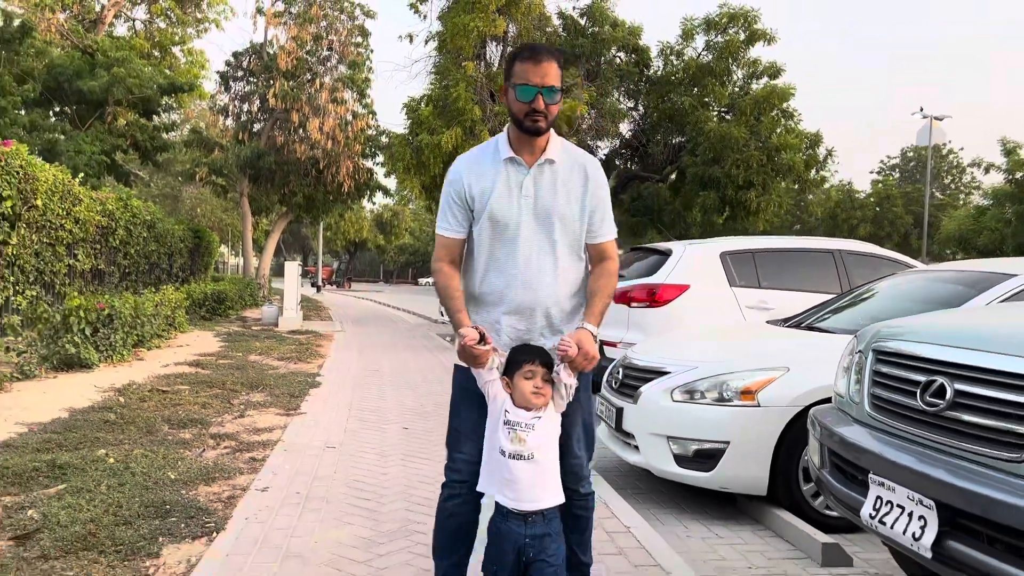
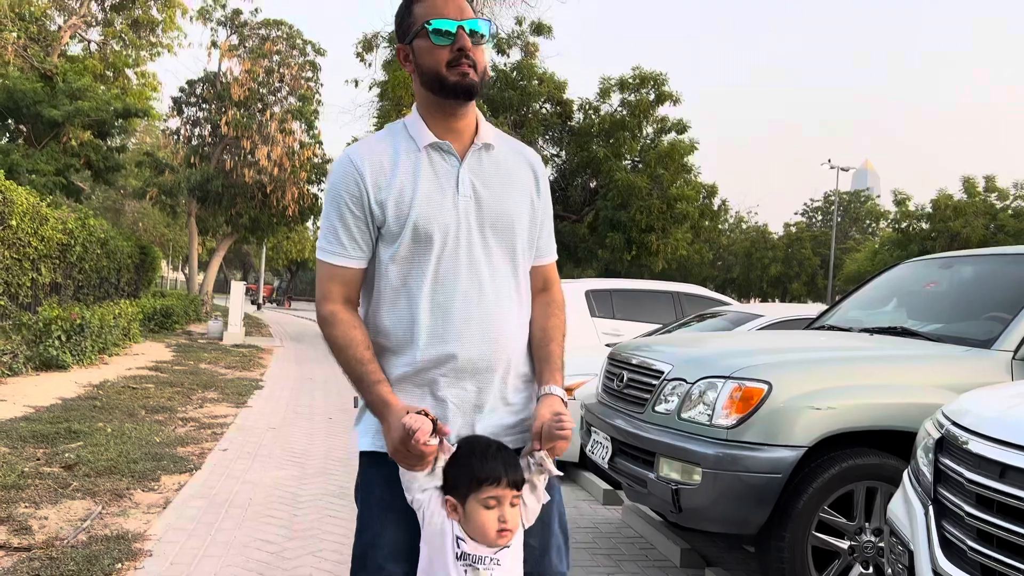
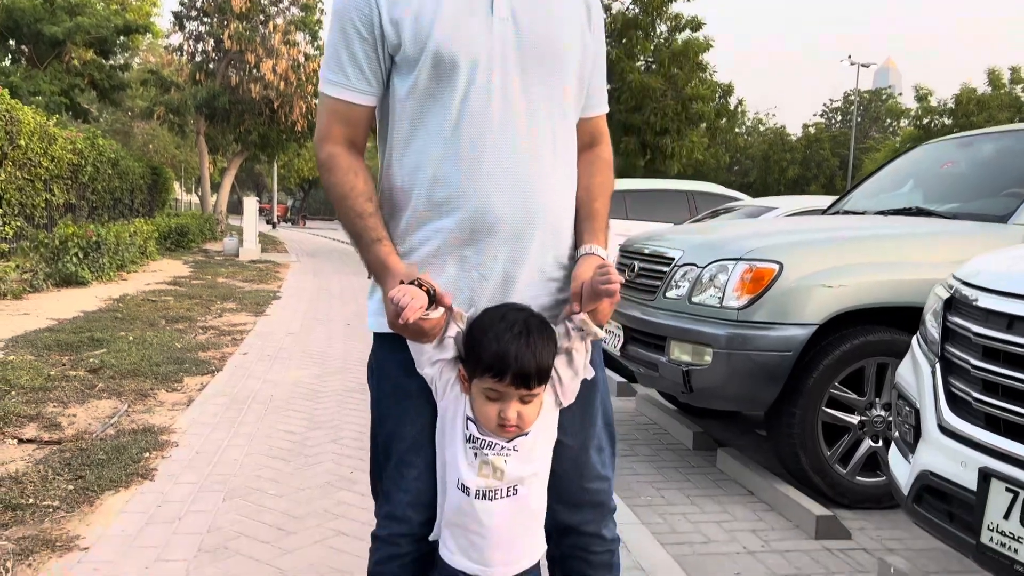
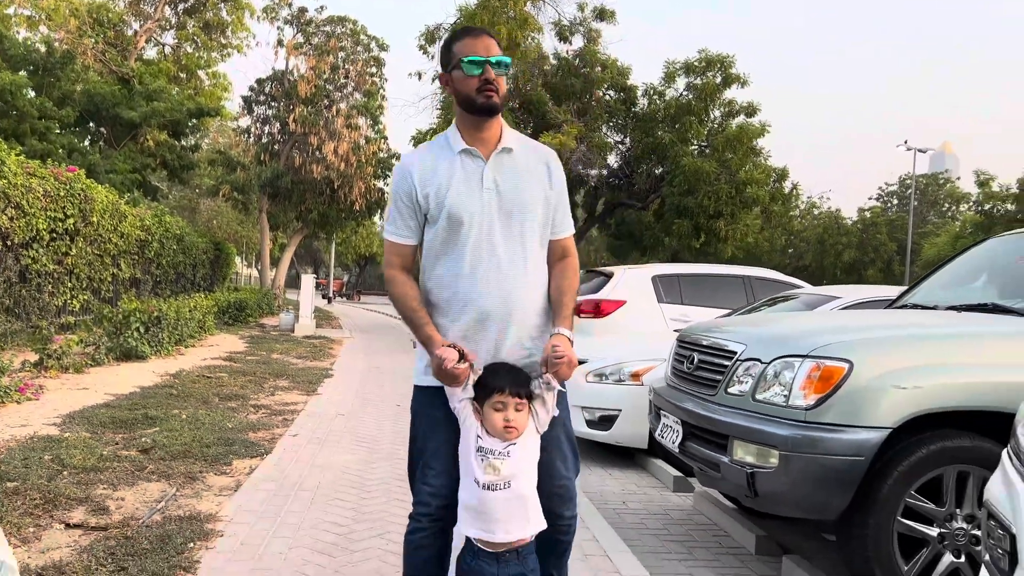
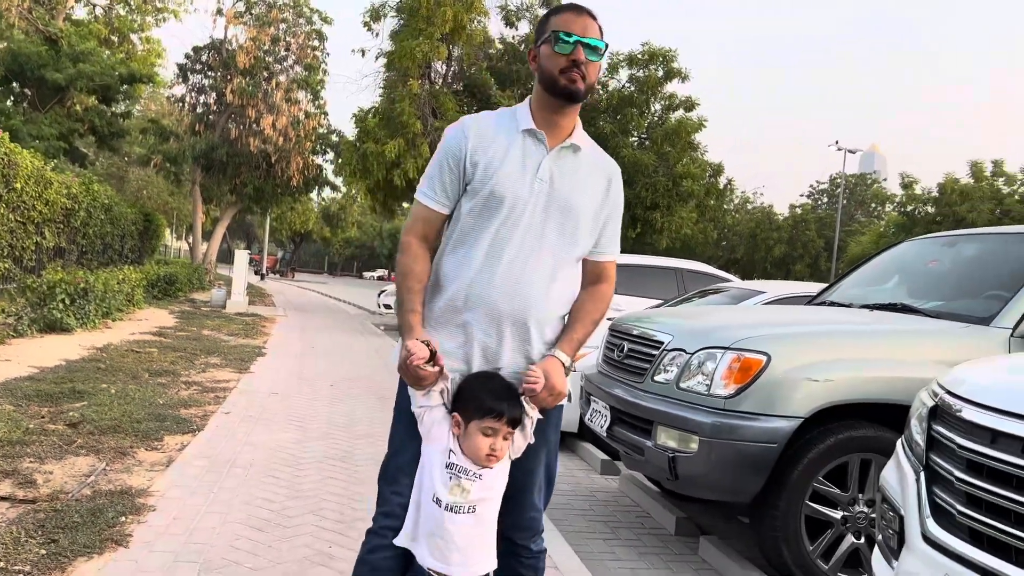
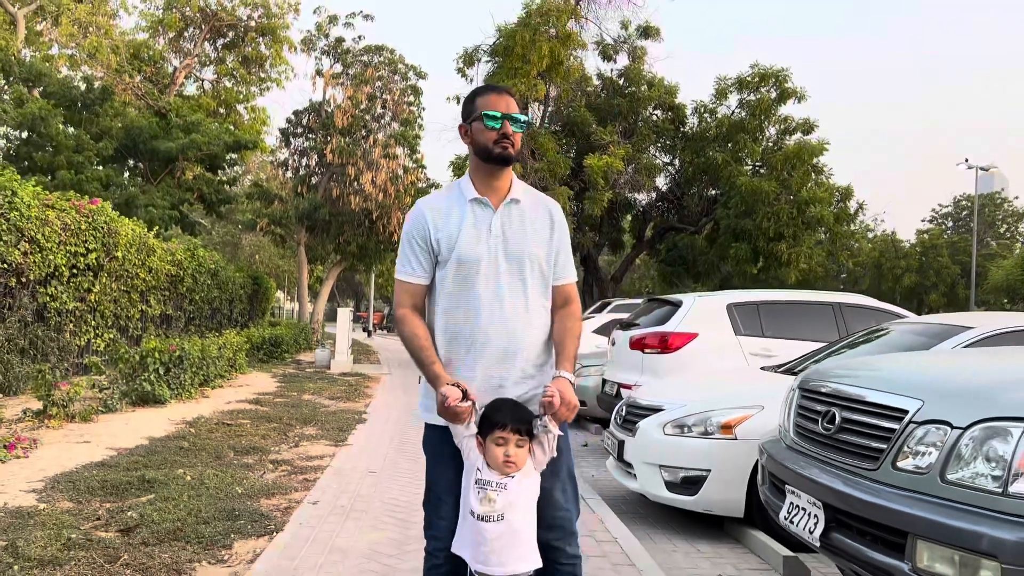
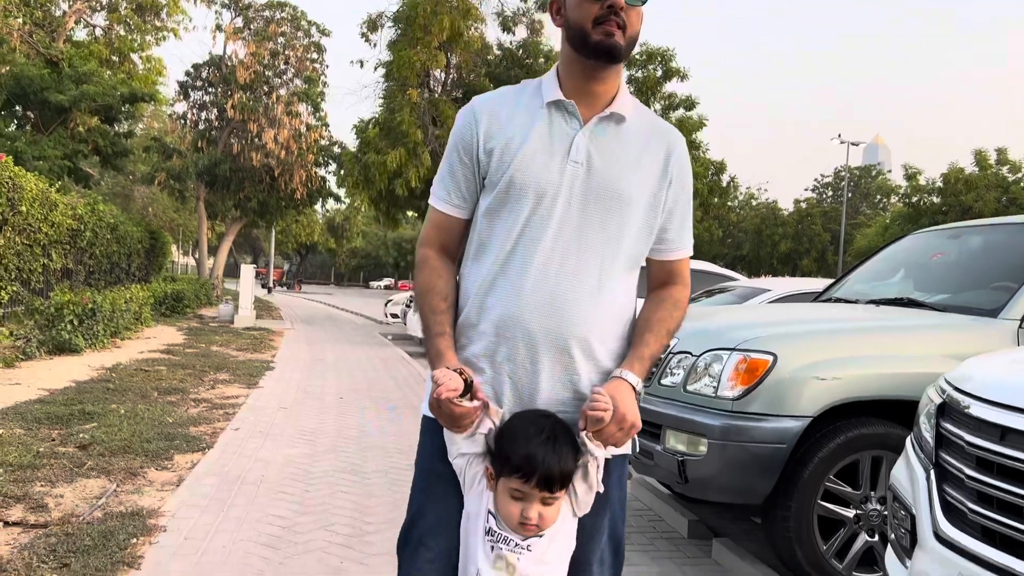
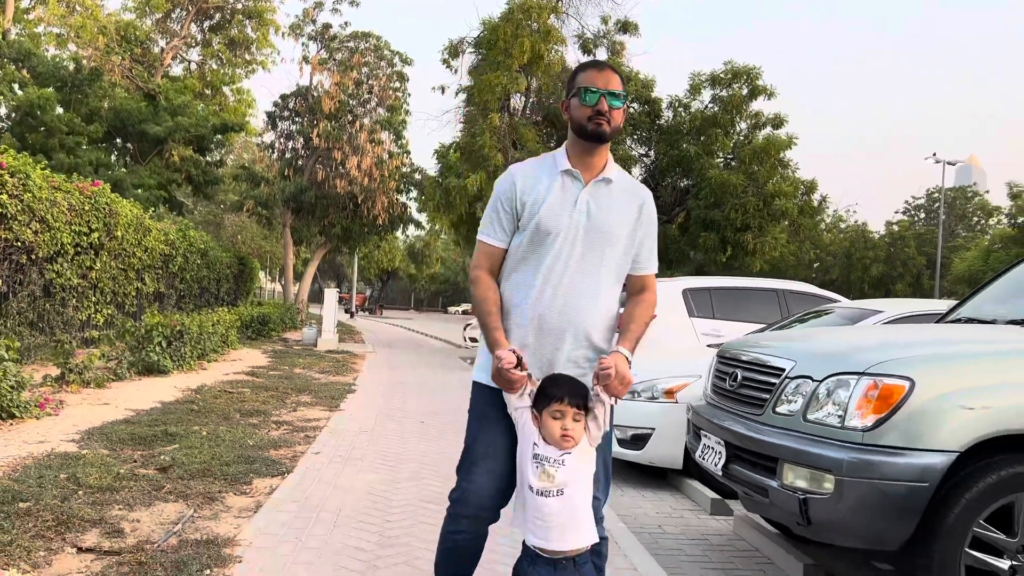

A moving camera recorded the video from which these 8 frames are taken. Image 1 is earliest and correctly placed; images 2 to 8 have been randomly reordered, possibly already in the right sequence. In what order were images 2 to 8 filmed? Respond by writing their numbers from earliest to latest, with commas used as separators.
6, 8, 4, 5, 2, 7, 3
